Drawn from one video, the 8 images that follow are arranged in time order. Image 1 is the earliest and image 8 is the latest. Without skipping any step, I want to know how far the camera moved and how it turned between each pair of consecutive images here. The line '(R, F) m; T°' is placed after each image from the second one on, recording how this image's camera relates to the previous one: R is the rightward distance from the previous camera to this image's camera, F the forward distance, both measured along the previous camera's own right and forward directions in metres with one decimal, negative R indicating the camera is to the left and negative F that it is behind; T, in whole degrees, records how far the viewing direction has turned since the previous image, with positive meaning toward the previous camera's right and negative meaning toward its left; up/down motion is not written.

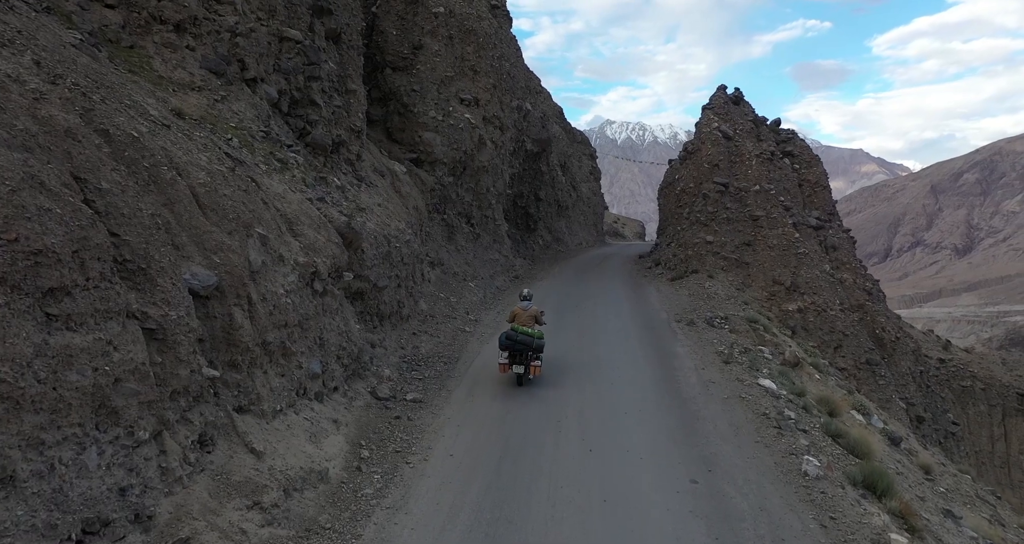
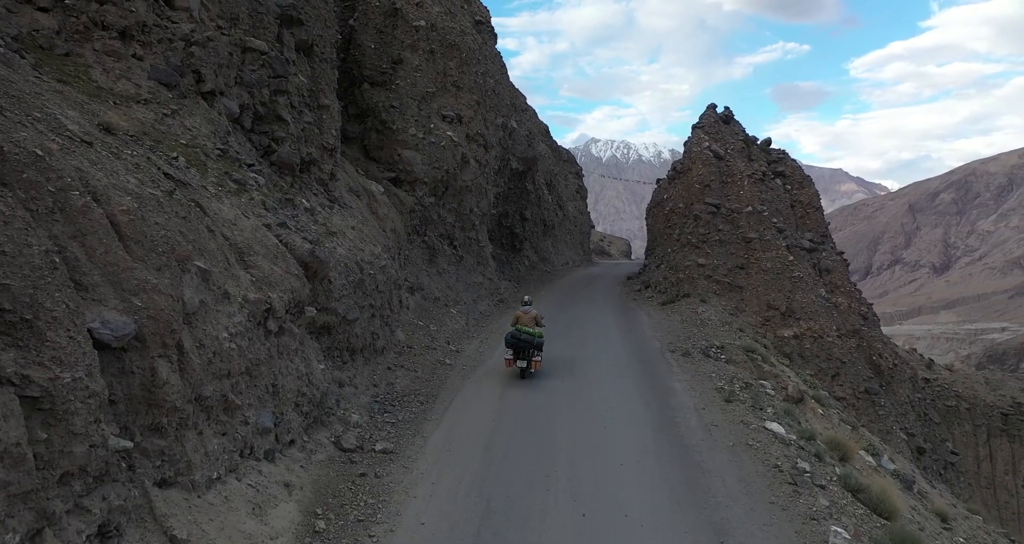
(0.0, +0.9) m; +1°
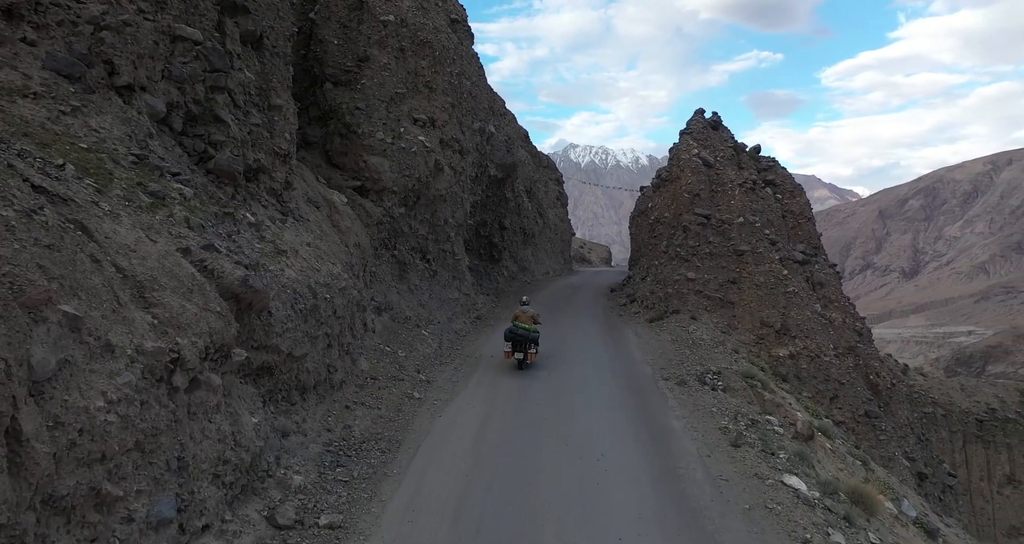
(+0.1, +1.4) m; +2°
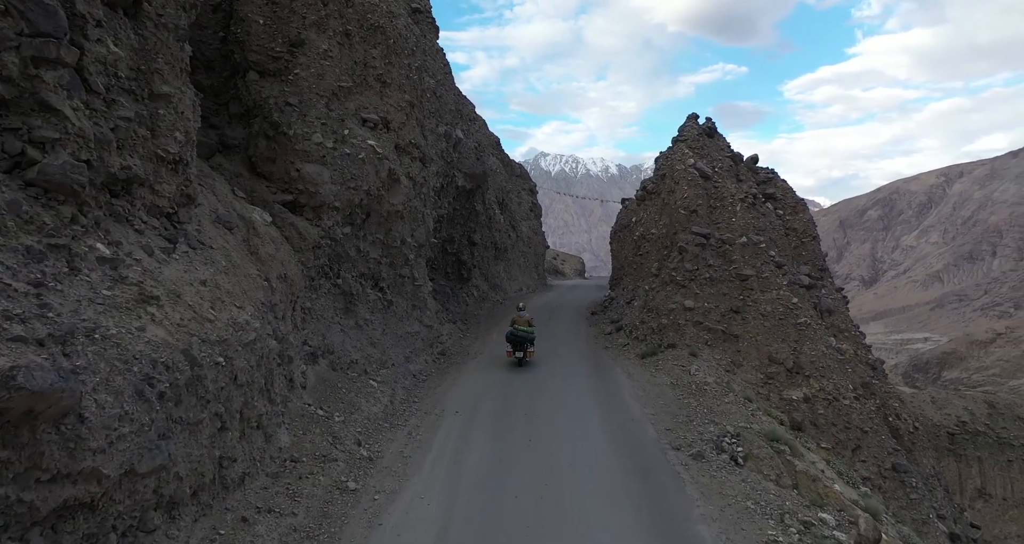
(0.0, +2.8) m; +3°
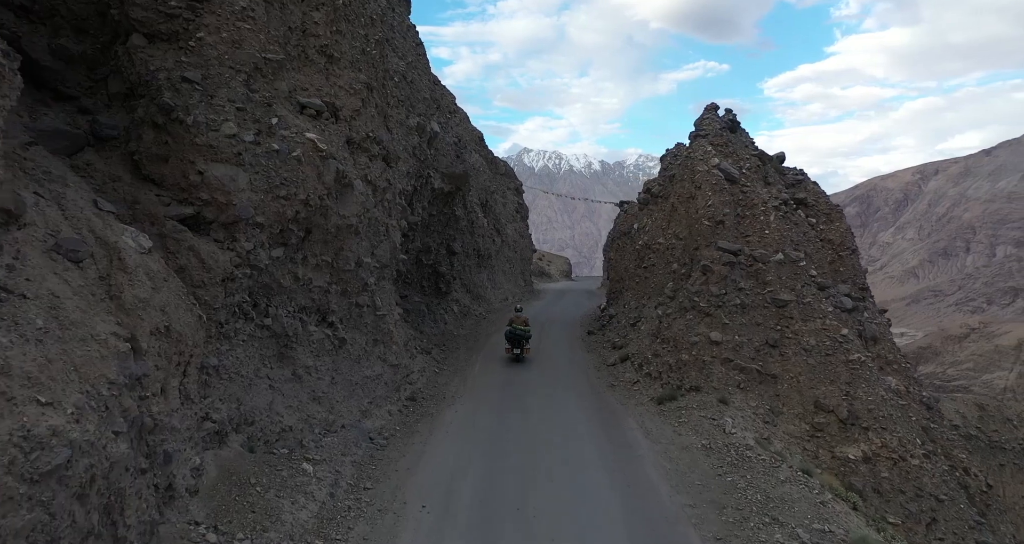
(0.0, +3.3) m; +1°
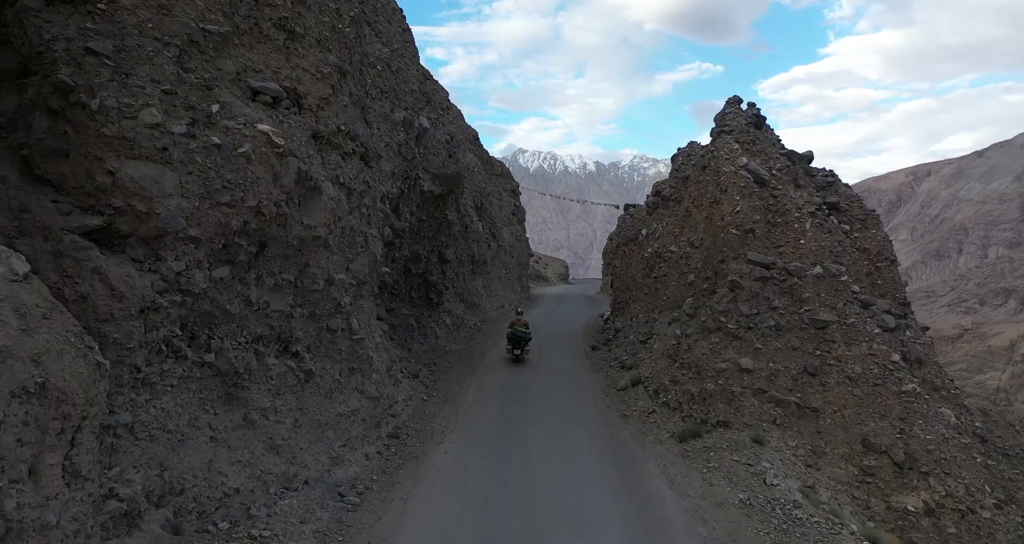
(-0.1, +1.9) m; 0°
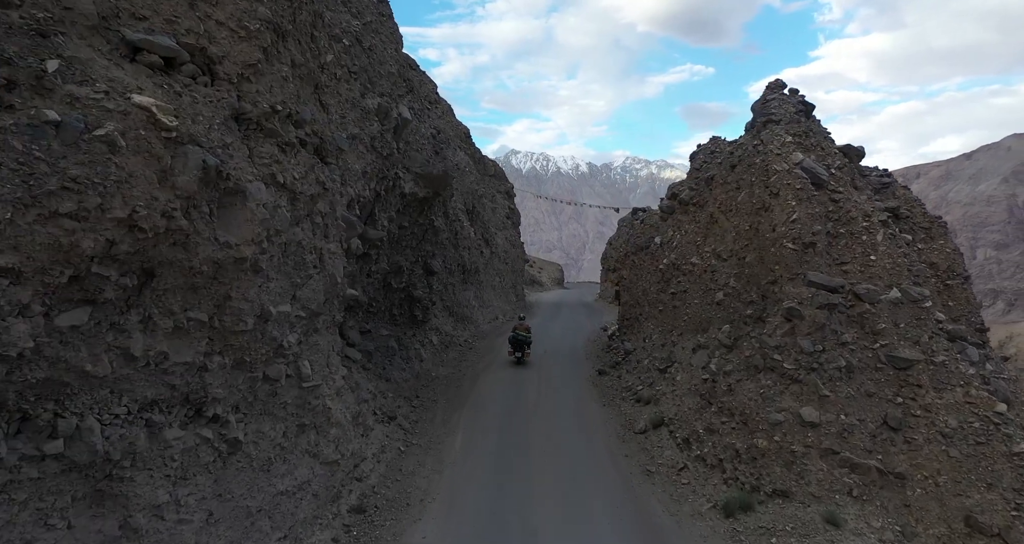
(-0.1, +2.7) m; +1°
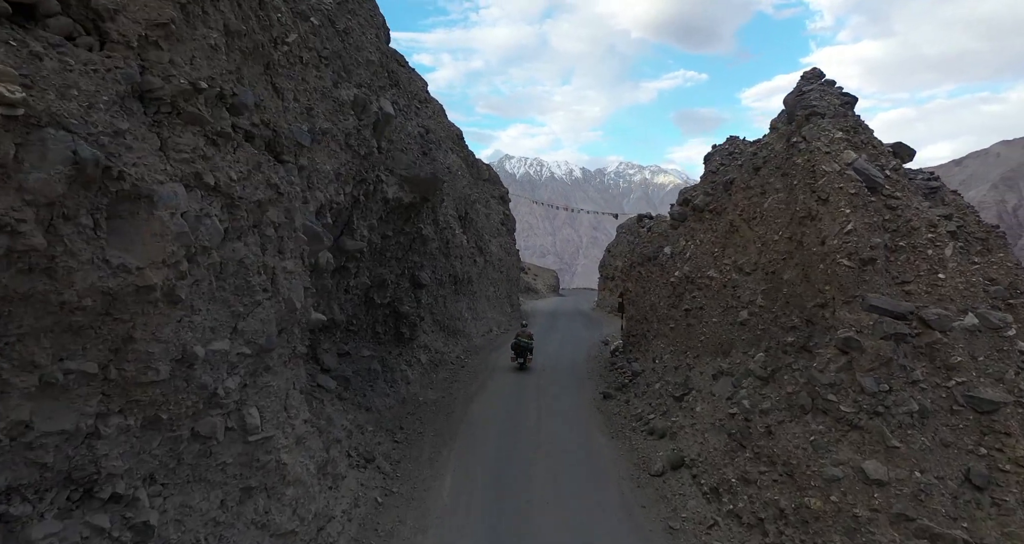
(-0.1, +1.8) m; +1°
